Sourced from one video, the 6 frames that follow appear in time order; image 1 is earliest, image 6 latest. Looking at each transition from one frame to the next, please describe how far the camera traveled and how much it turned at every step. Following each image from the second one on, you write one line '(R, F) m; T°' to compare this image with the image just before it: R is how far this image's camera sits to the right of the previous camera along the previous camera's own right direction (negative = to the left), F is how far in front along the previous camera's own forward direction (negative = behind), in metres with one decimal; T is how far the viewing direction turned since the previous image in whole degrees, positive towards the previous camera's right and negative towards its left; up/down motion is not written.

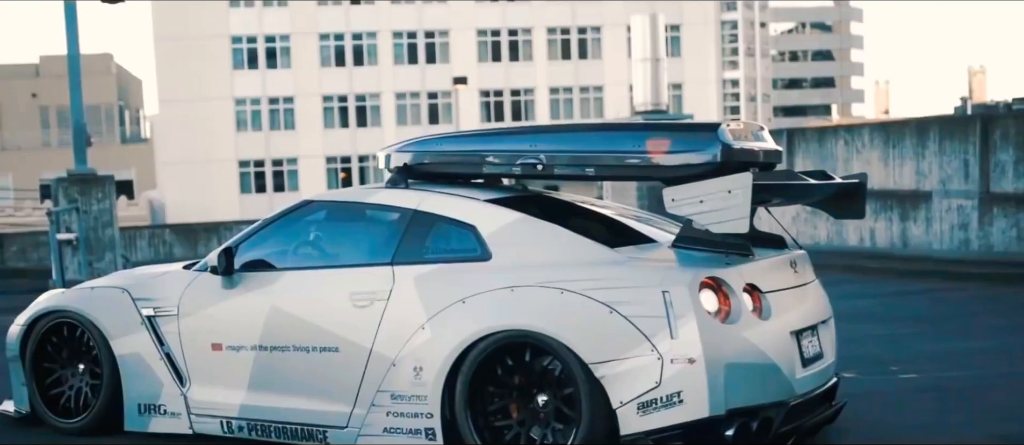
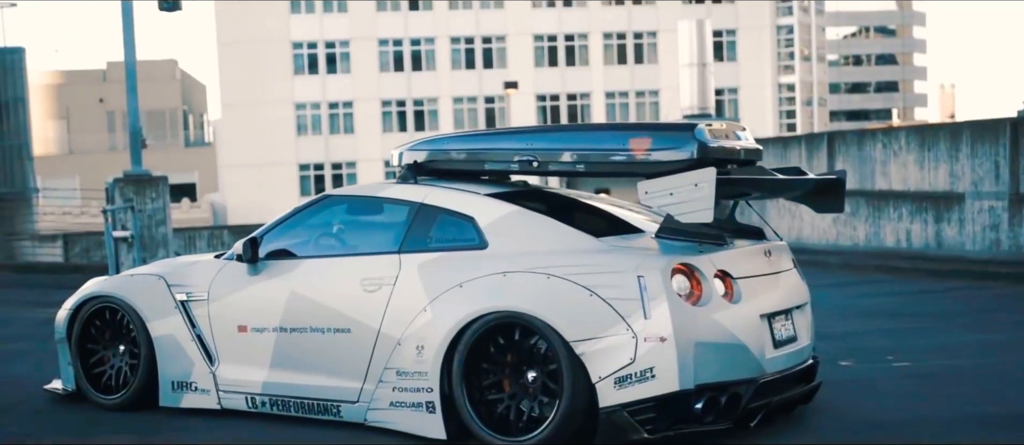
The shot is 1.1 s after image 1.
(+0.3, -0.5) m; -3°
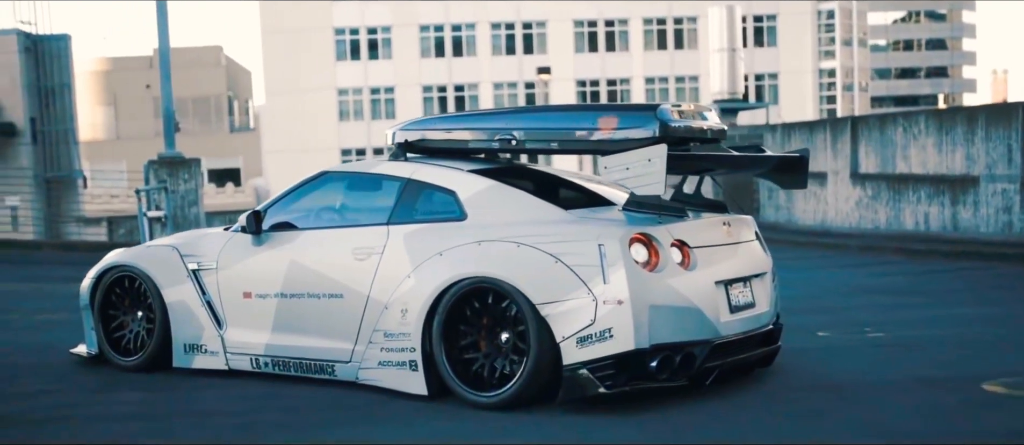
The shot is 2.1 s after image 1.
(+0.3, -0.5) m; -2°
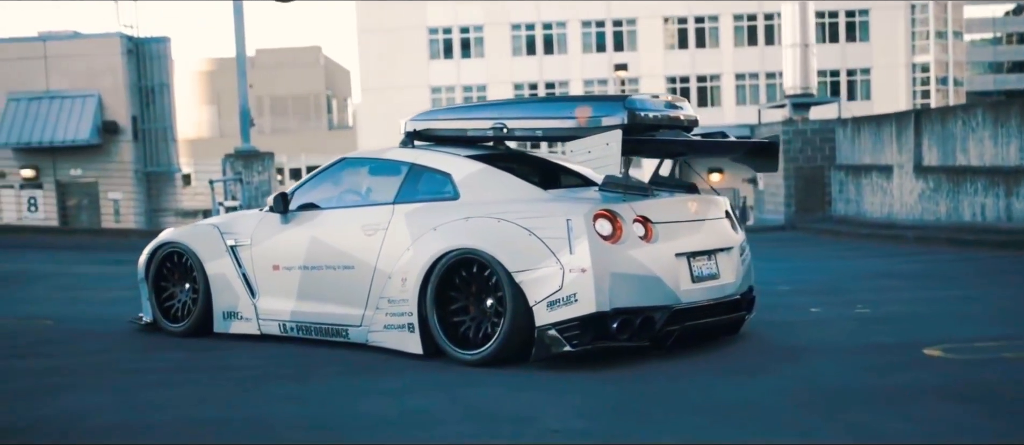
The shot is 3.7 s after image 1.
(+0.6, -0.8) m; -4°
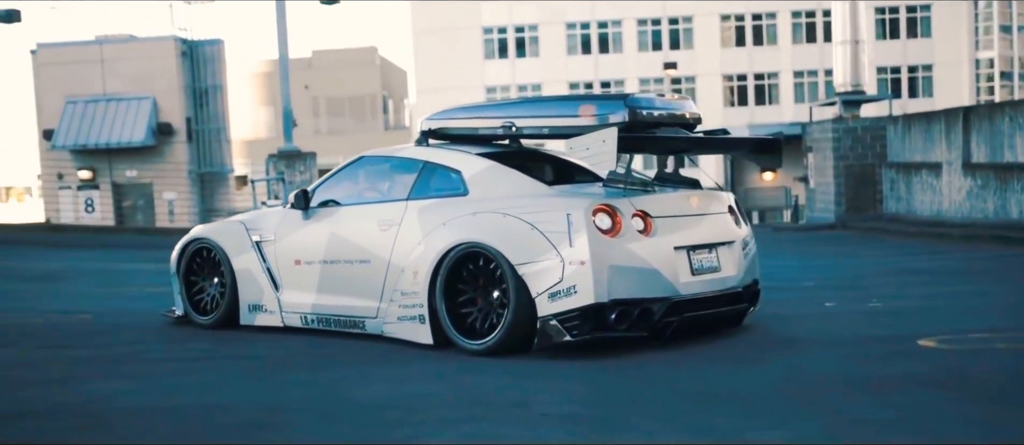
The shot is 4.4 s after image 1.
(+0.3, -0.2) m; -3°
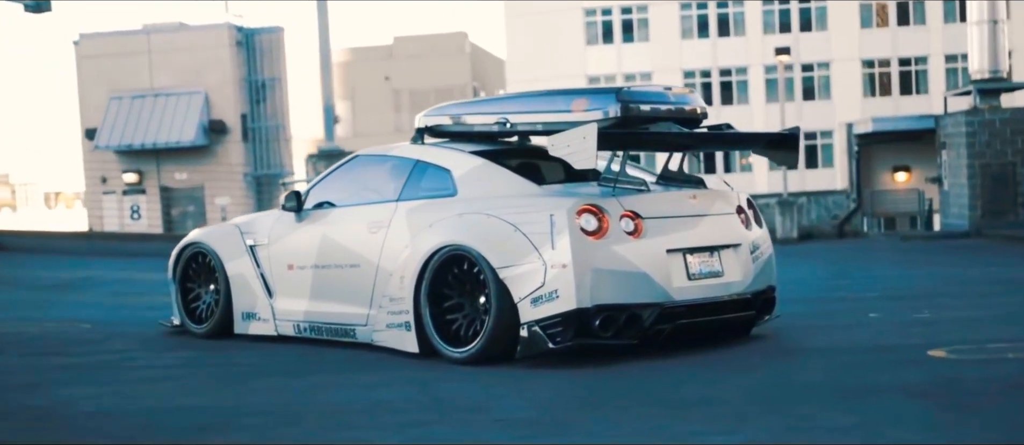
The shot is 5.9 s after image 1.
(+0.6, +0.4) m; -4°
